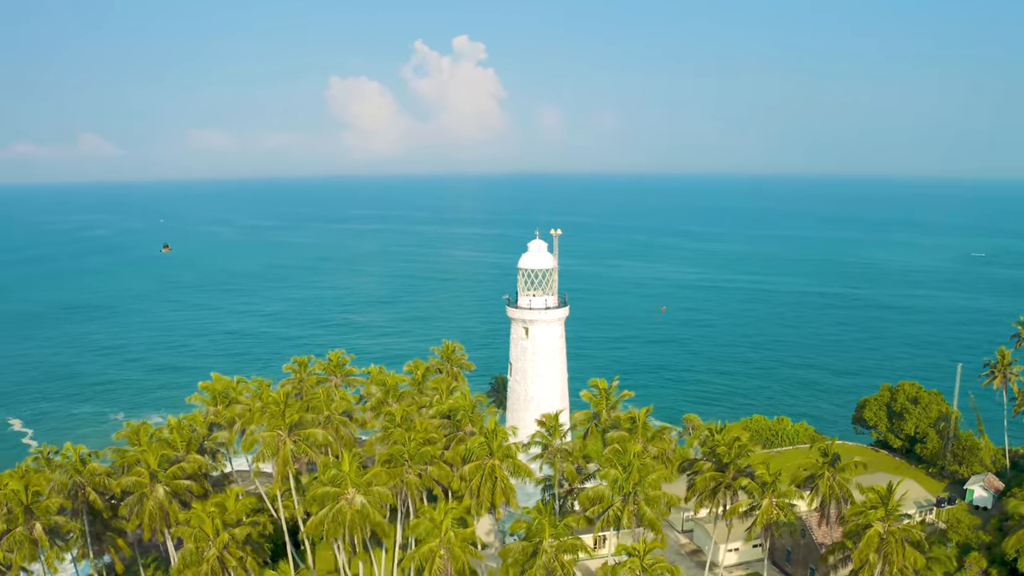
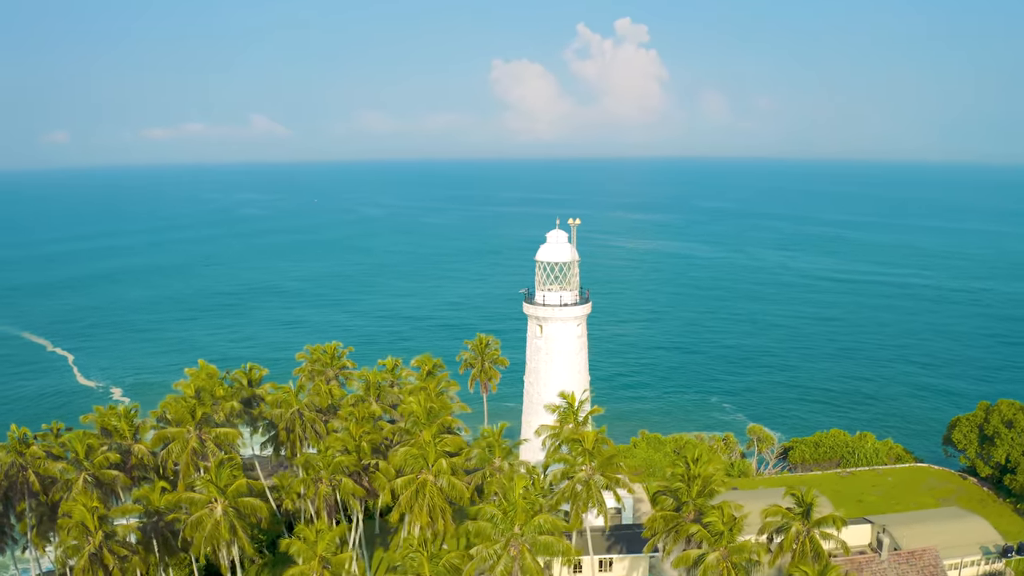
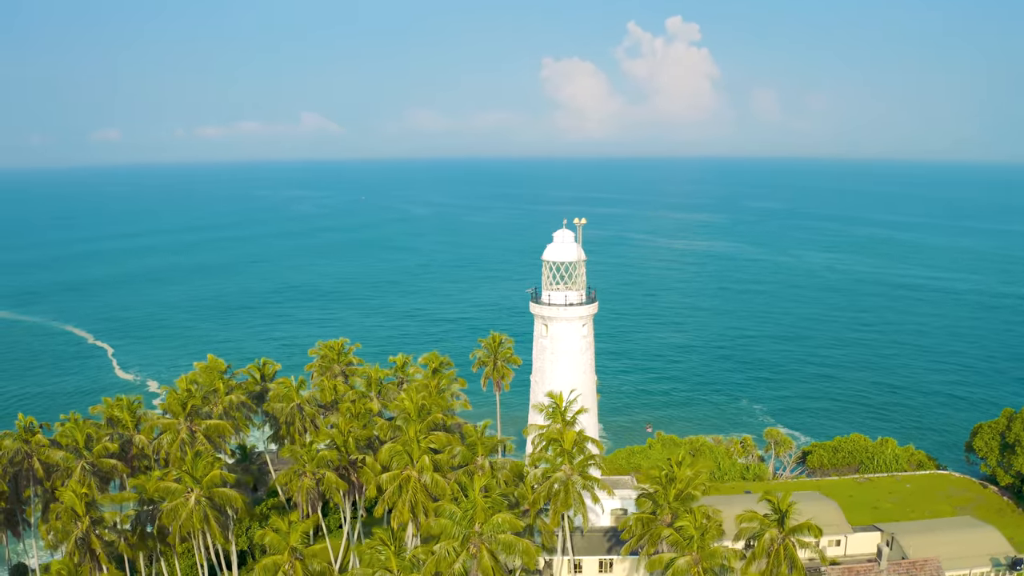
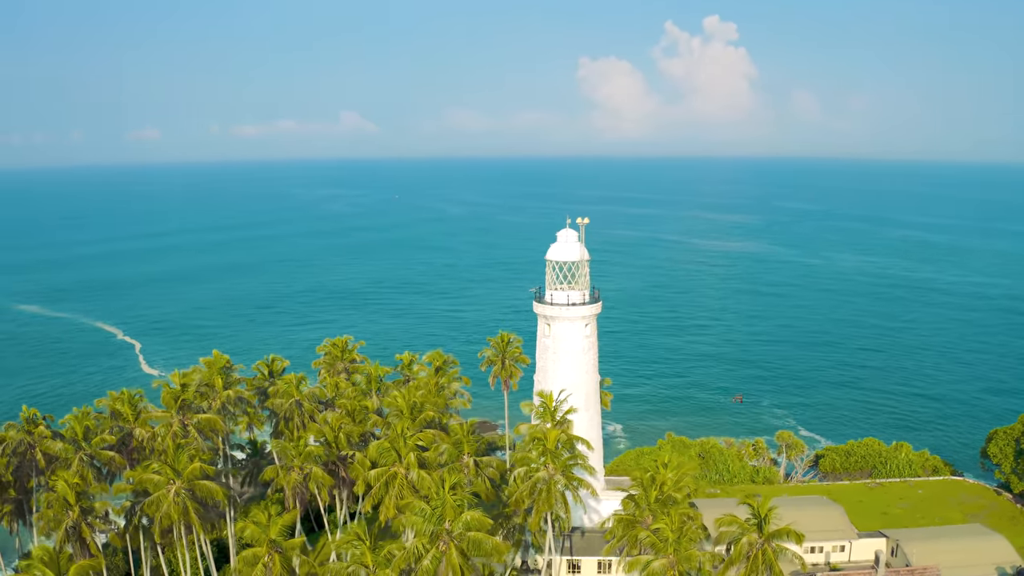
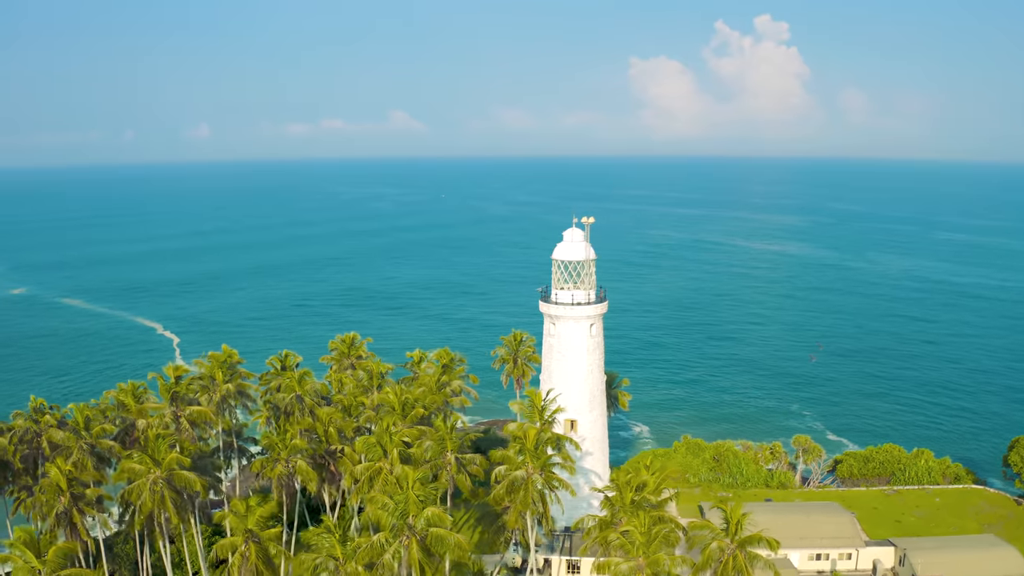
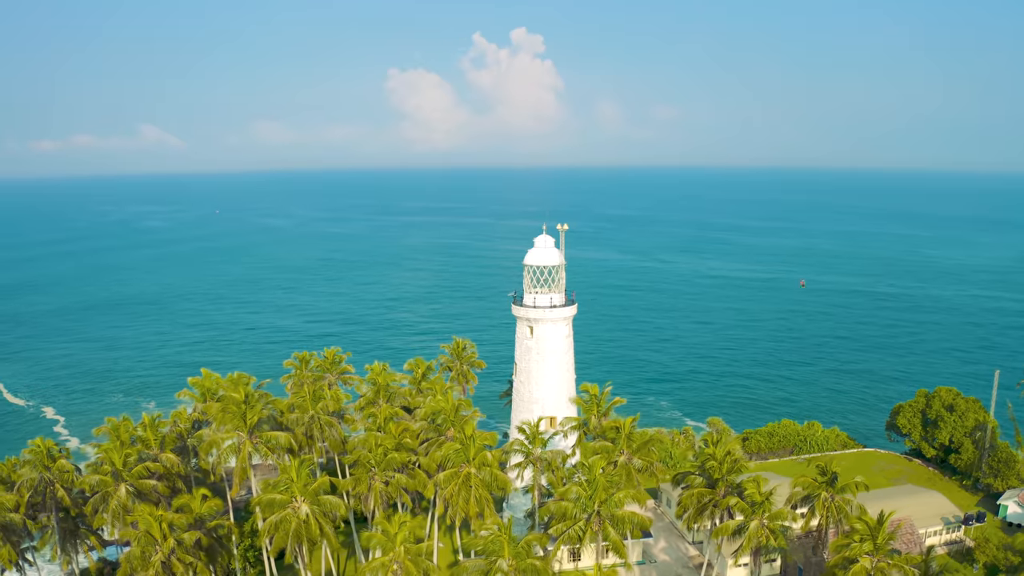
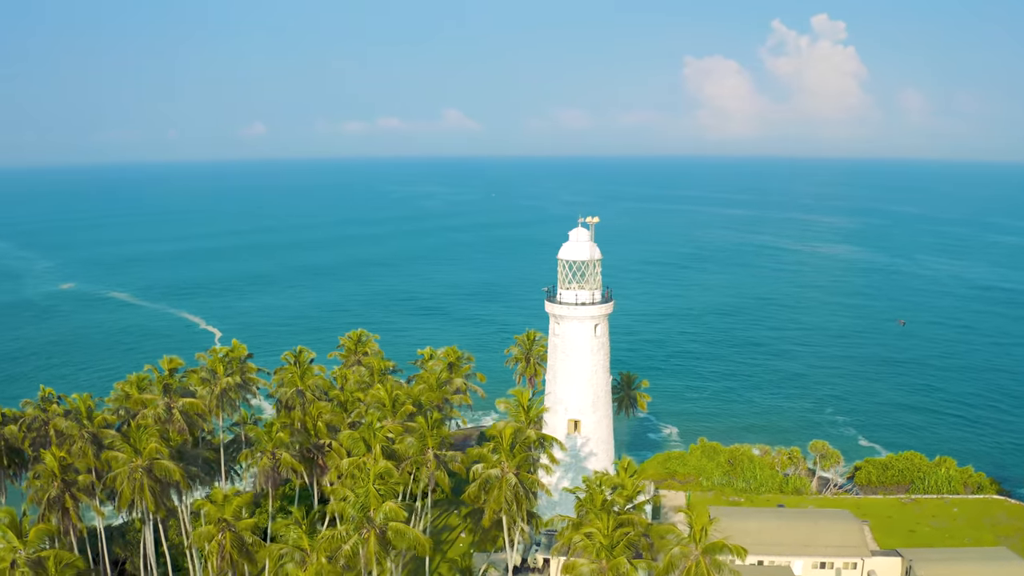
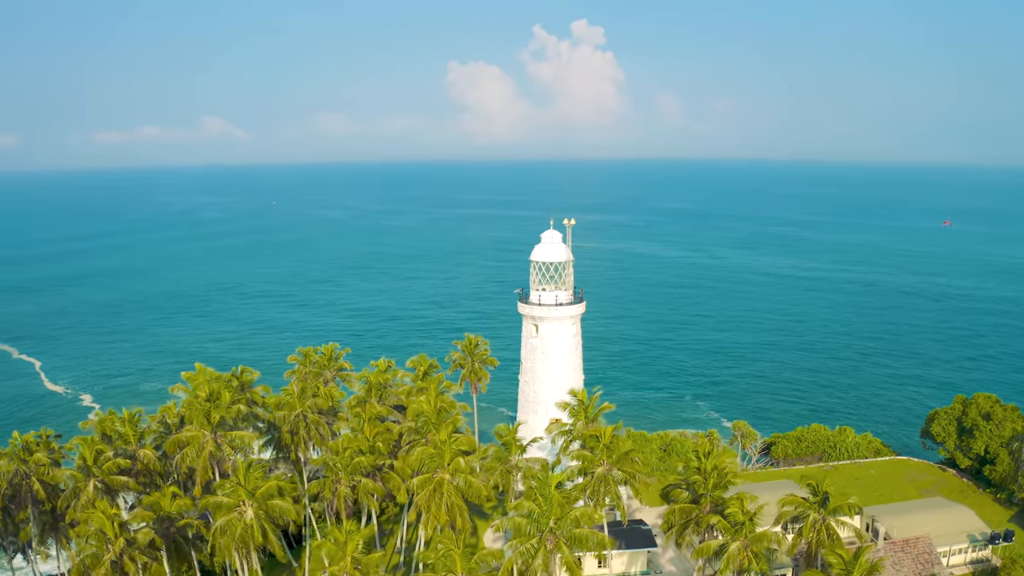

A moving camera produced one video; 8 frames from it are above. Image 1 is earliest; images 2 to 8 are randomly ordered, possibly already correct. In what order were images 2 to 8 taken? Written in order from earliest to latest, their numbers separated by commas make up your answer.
6, 8, 2, 3, 4, 5, 7
